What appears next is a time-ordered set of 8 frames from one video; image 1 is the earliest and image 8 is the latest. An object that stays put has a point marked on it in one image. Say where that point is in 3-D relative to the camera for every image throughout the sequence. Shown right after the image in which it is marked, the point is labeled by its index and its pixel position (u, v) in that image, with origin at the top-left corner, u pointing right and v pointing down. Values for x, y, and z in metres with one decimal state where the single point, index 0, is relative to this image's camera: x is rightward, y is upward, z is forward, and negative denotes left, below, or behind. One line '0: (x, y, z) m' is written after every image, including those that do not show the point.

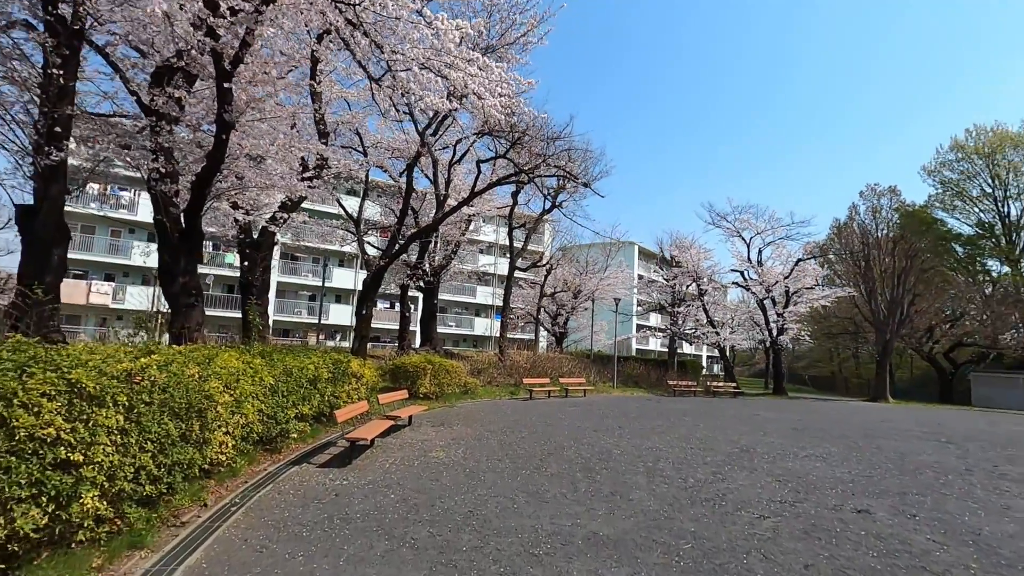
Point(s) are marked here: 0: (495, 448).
0: (-0.3, -2.4, +8.1) m
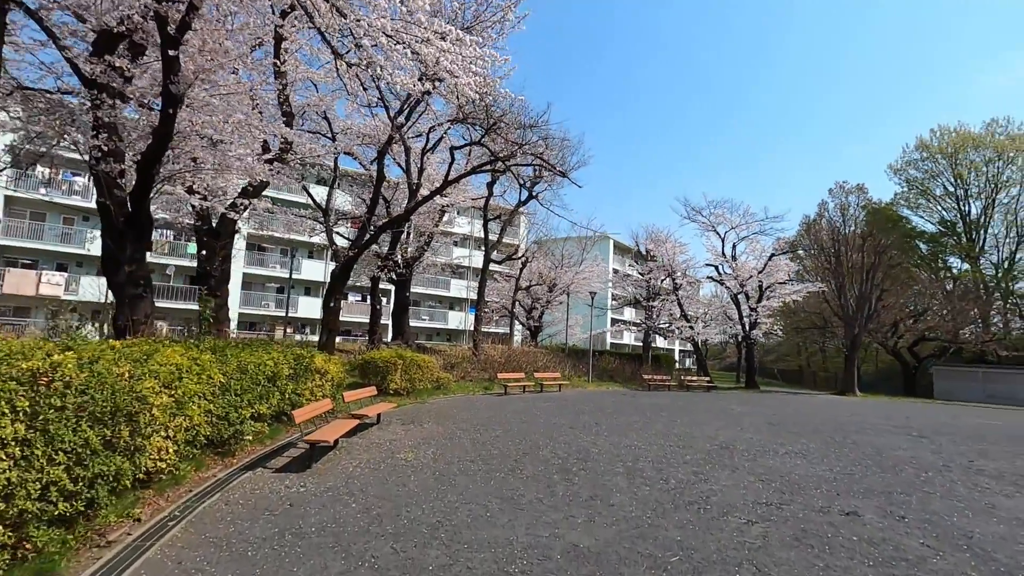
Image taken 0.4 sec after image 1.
0: (-0.6, -2.3, +7.6) m
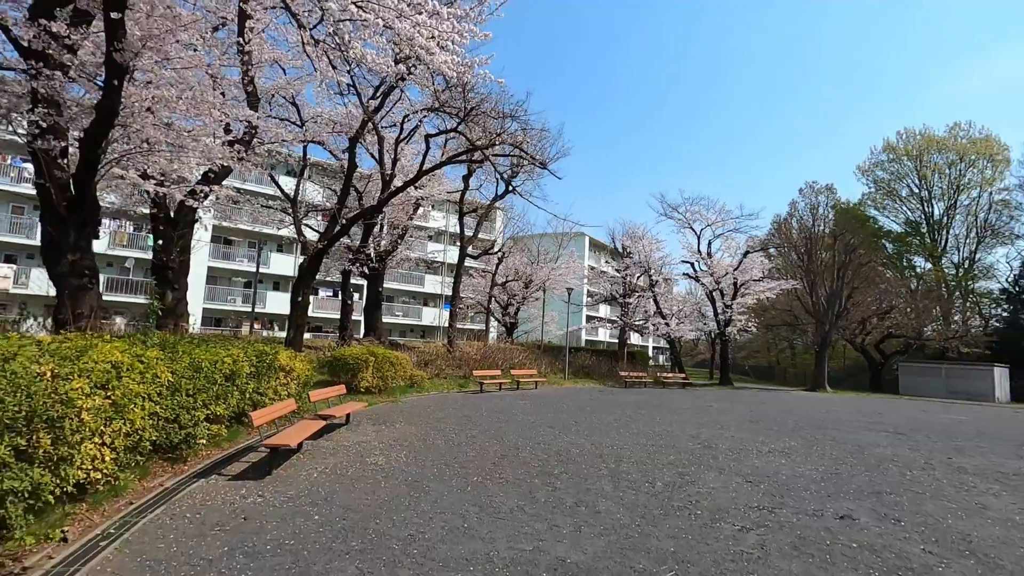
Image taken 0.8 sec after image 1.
0: (-1.0, -2.2, +7.2) m
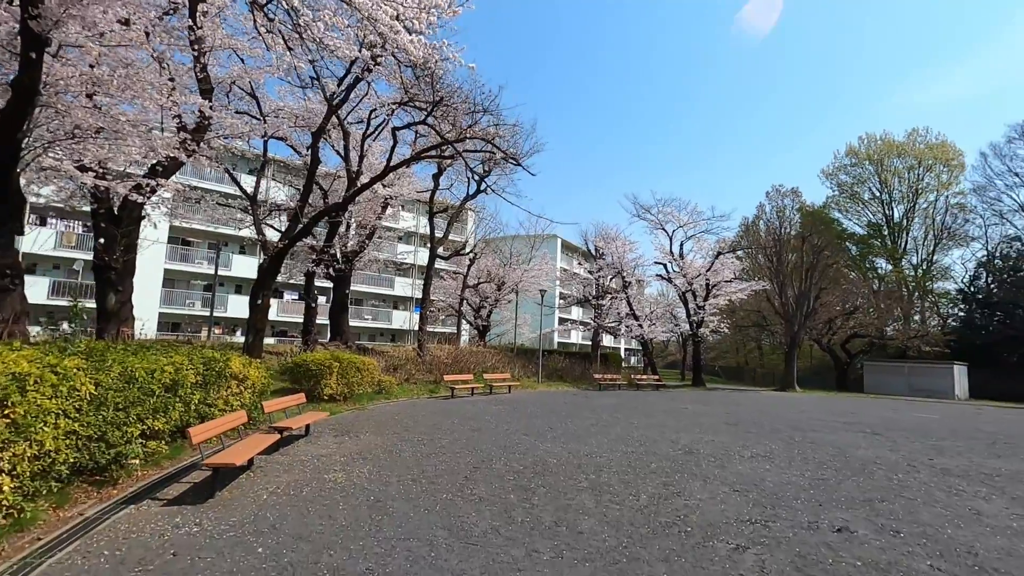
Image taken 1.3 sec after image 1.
0: (-1.3, -2.2, +6.7) m
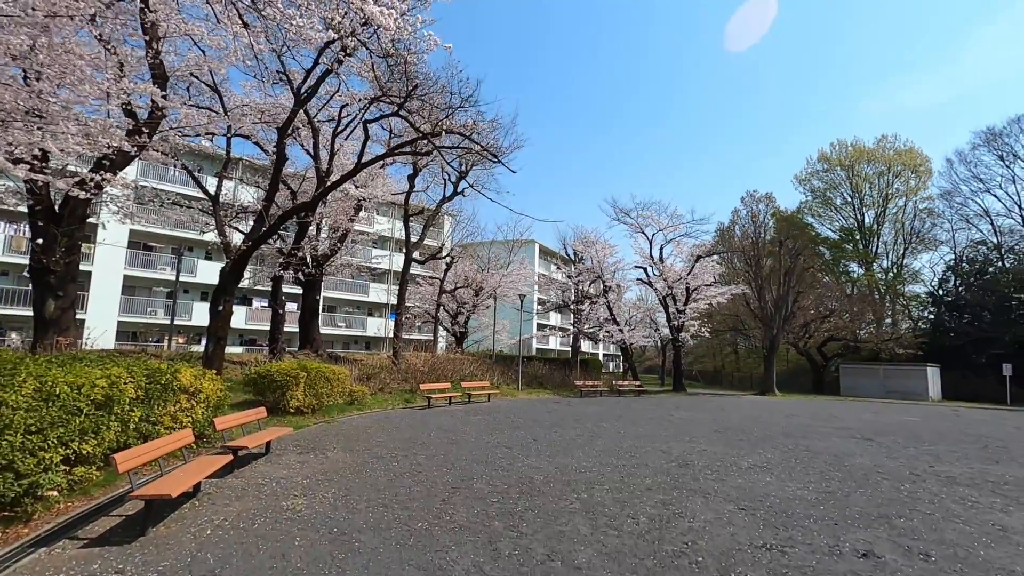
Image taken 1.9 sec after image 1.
0: (-1.5, -2.2, +6.0) m
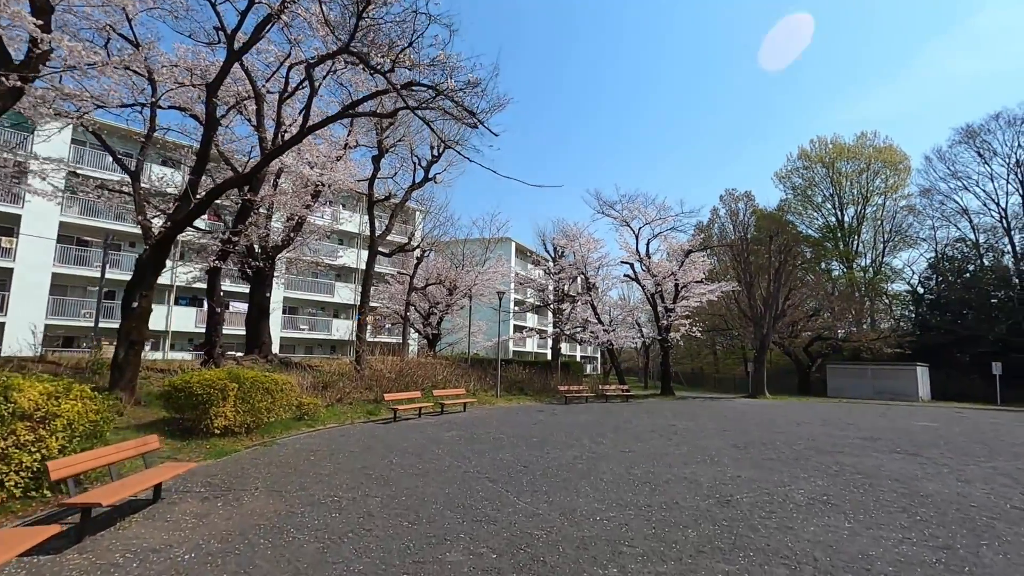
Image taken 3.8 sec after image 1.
0: (-1.5, -2.0, +3.9) m
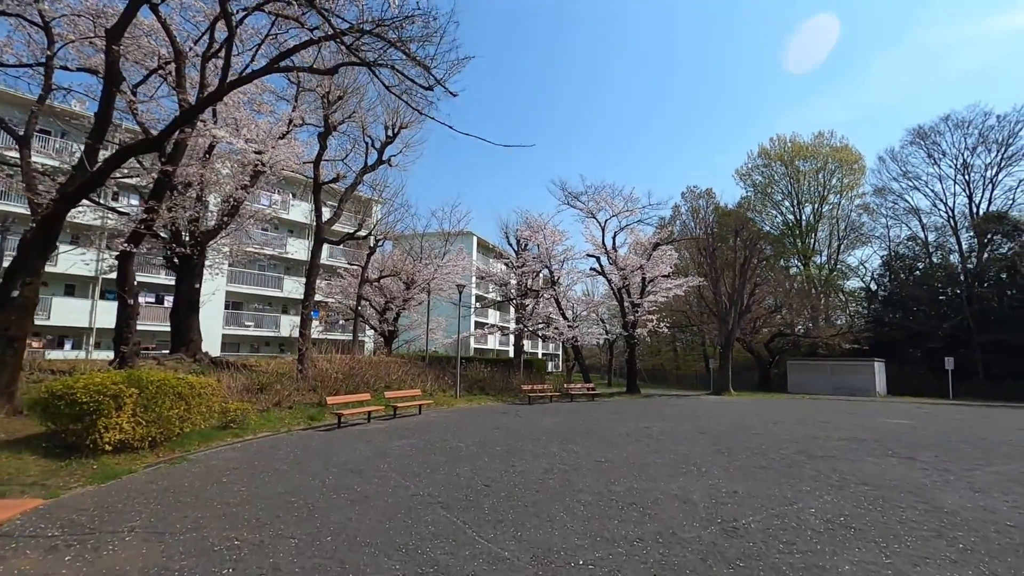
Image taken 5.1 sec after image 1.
0: (-1.8, -1.8, +2.6) m
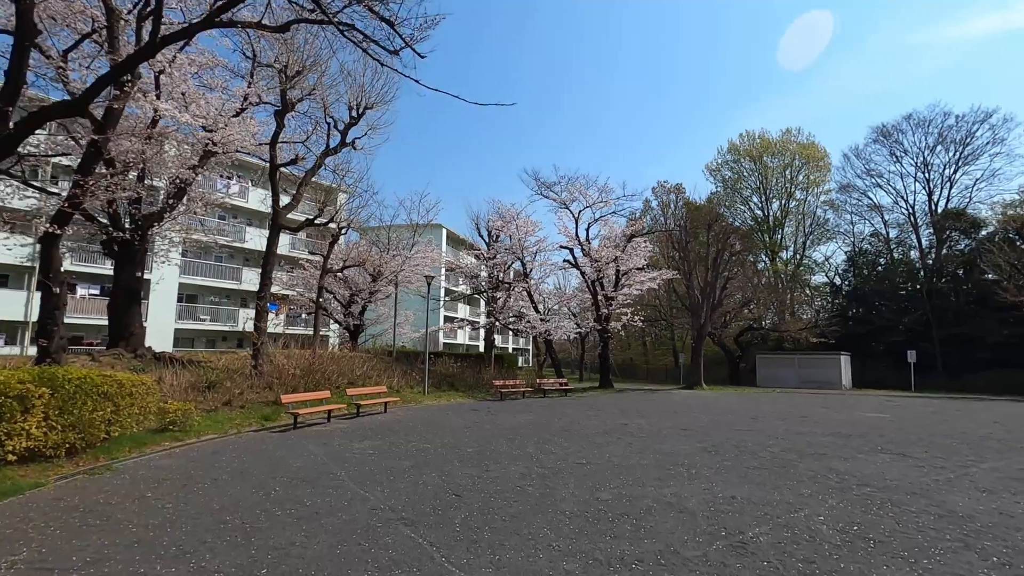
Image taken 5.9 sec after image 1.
0: (-1.8, -1.7, +1.8) m
